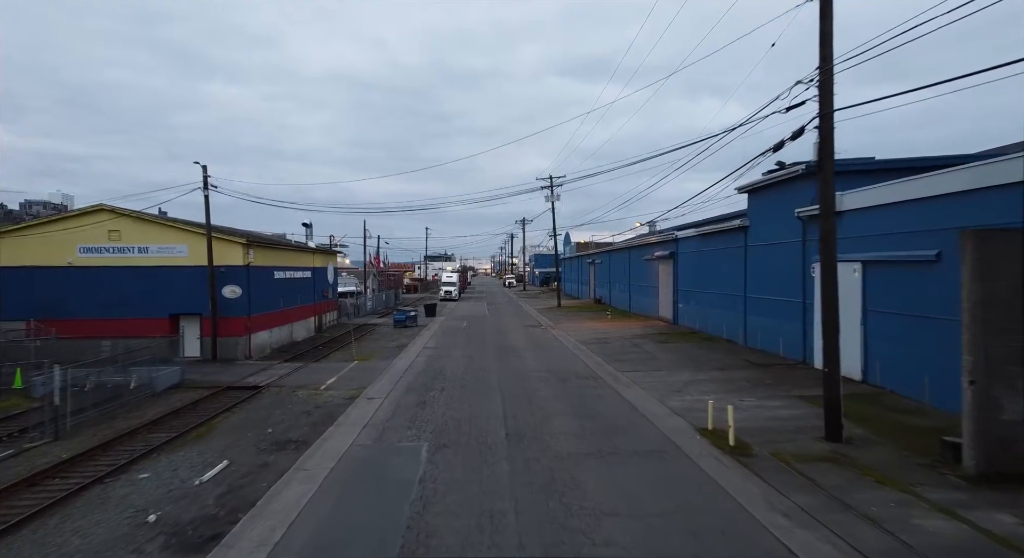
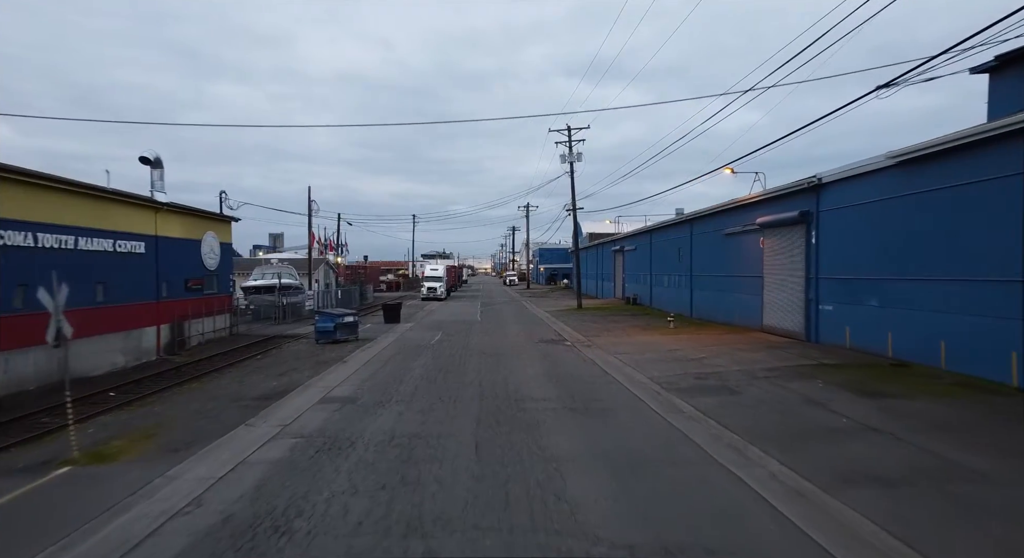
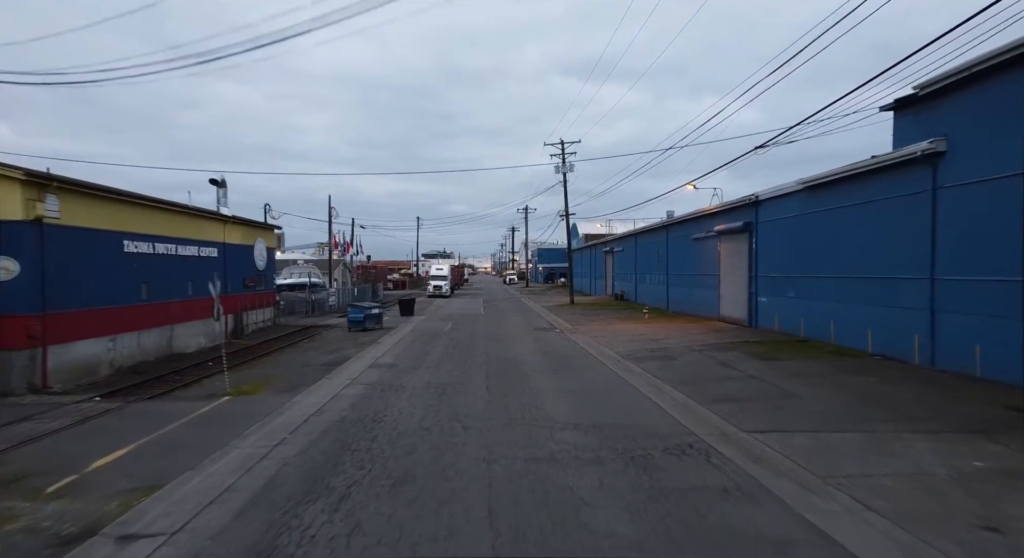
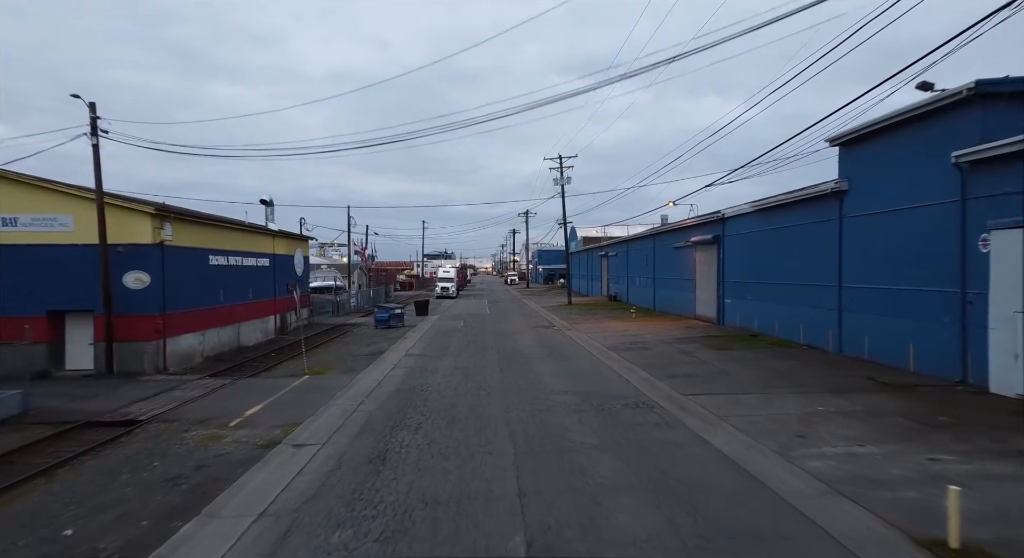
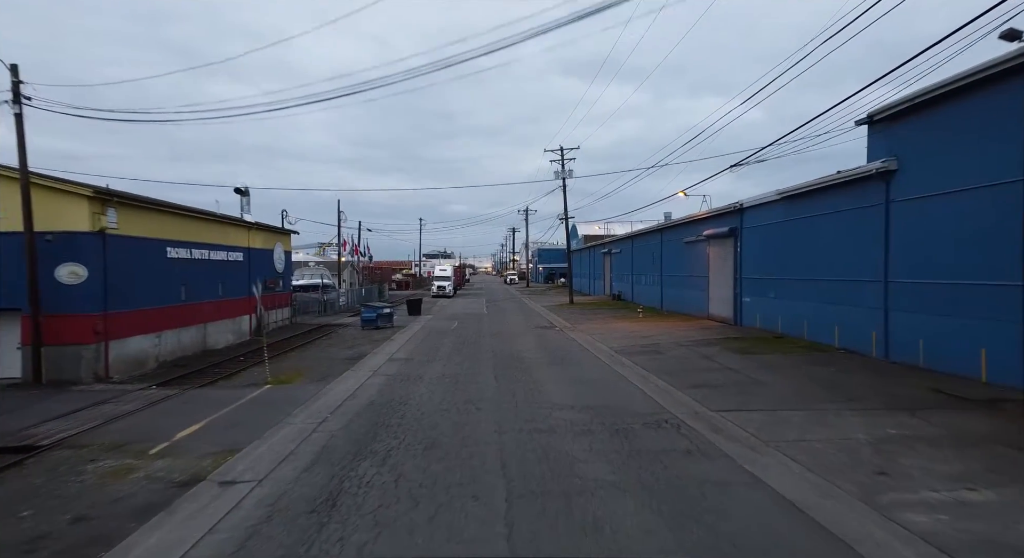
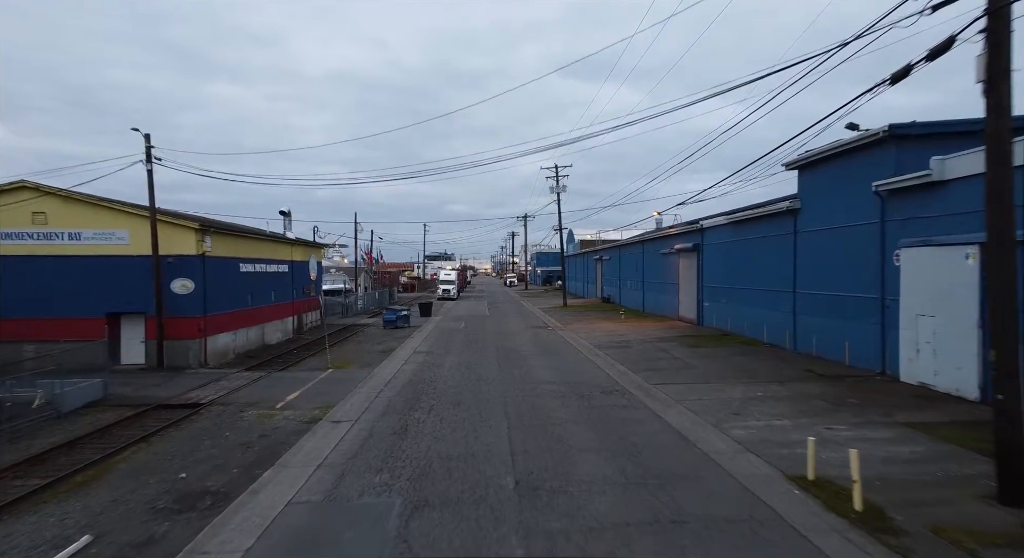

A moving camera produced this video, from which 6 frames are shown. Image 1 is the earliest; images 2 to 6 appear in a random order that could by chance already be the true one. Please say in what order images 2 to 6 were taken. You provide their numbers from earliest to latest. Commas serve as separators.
6, 4, 5, 3, 2
